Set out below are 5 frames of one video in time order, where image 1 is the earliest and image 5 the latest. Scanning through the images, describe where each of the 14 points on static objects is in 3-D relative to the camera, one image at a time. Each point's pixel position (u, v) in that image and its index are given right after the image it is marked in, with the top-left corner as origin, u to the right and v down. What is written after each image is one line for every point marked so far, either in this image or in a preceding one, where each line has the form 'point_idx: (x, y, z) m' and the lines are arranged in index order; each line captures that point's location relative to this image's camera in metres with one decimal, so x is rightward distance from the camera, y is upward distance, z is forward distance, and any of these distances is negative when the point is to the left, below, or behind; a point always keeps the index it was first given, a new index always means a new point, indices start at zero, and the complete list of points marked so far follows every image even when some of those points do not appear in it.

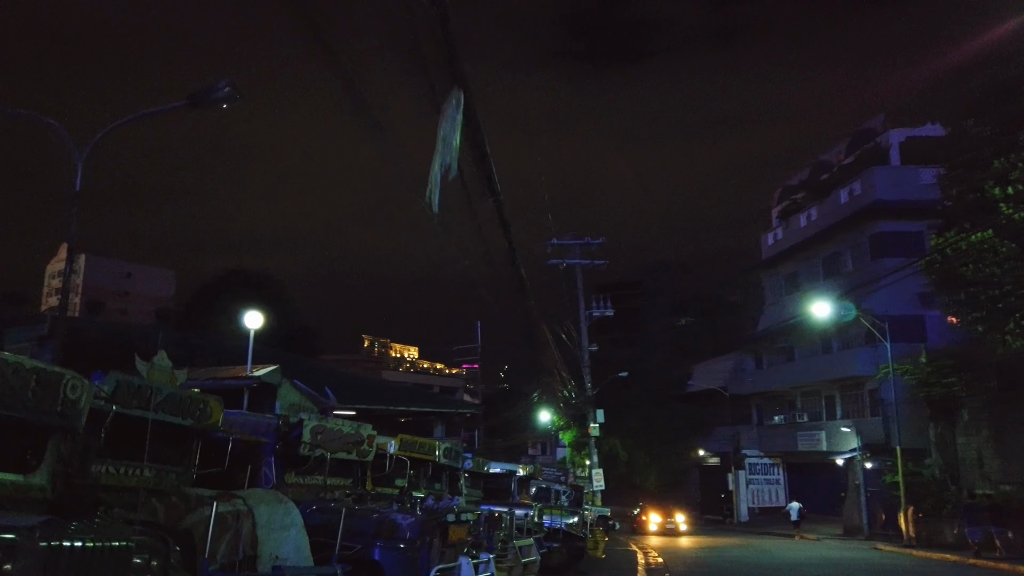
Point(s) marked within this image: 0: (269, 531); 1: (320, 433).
0: (-1.9, -1.9, +6.2) m
1: (-2.2, -1.6, +8.9) m
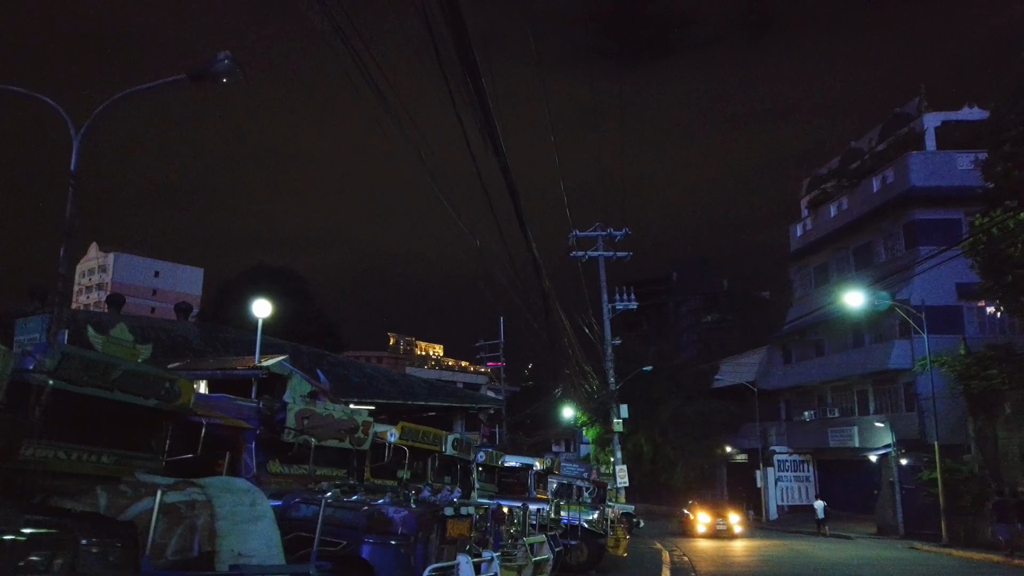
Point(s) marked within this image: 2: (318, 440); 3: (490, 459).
0: (-1.9, -1.6, +5.4) m
1: (-2.1, -1.3, +8.1) m
2: (-2.0, -1.6, +8.2) m
3: (-0.4, -3.3, +15.5) m
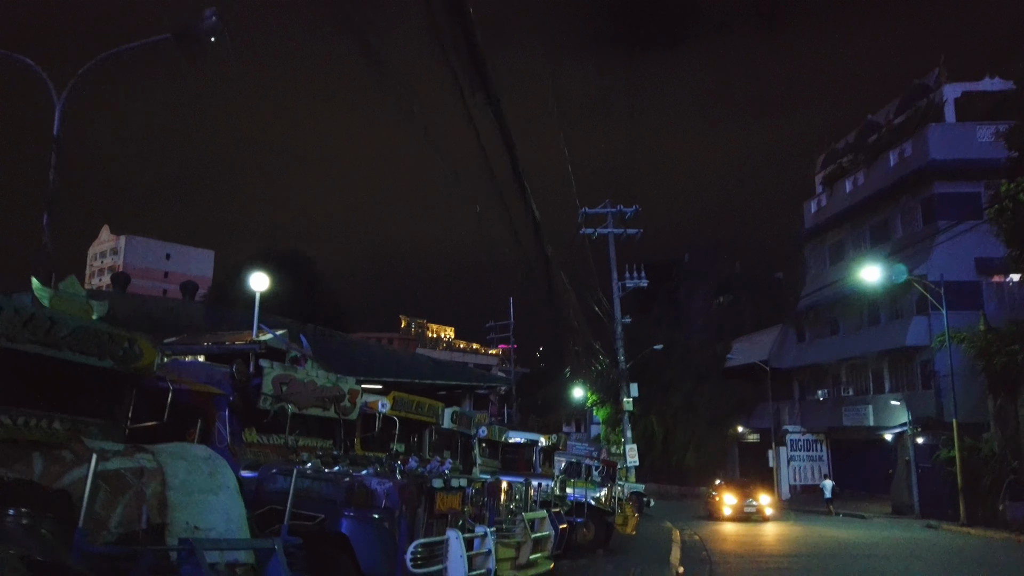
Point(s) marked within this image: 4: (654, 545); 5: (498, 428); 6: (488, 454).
0: (-2.0, -1.3, +4.9) m
1: (-2.2, -0.9, +7.5) m
2: (-2.1, -1.2, +7.6) m
3: (-0.4, -2.7, +15.0) m
4: (+3.2, -5.7, +17.5) m
5: (-0.3, -2.7, +15.4) m
6: (-0.5, -3.2, +15.0) m
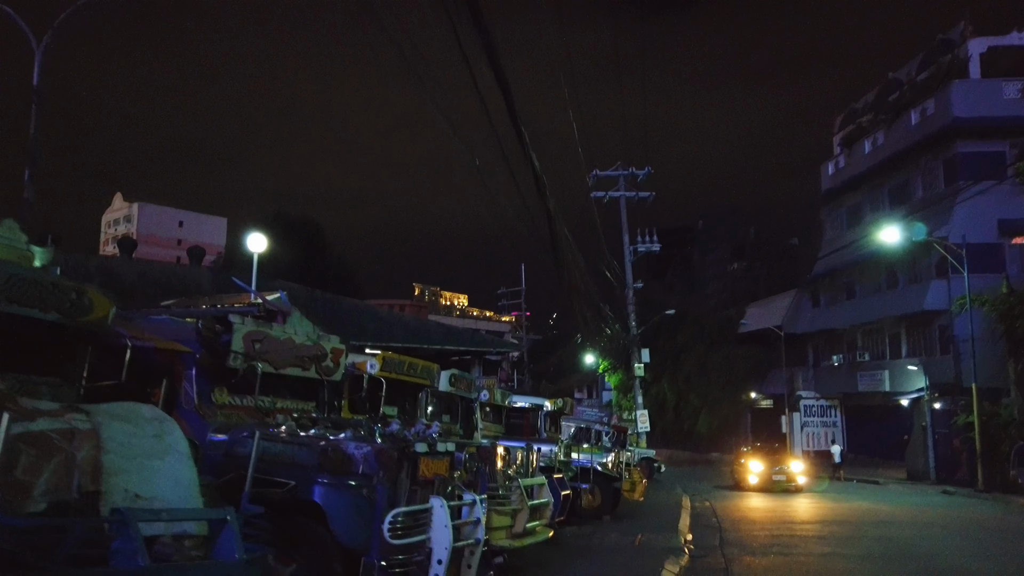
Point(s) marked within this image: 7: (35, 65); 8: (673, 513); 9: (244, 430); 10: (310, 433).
0: (-2.1, -0.9, +4.3) m
1: (-2.2, -0.5, +7.0) m
2: (-2.1, -0.7, +7.1) m
3: (-0.3, -2.0, +14.5) m
4: (+3.3, -4.9, +17.1) m
5: (-0.2, -2.0, +14.9) m
6: (-0.4, -2.4, +14.6) m
7: (-7.8, +3.6, +12.8) m
8: (+3.5, -4.9, +17.0) m
9: (-2.2, -1.2, +6.4) m
10: (-1.7, -1.2, +6.4) m
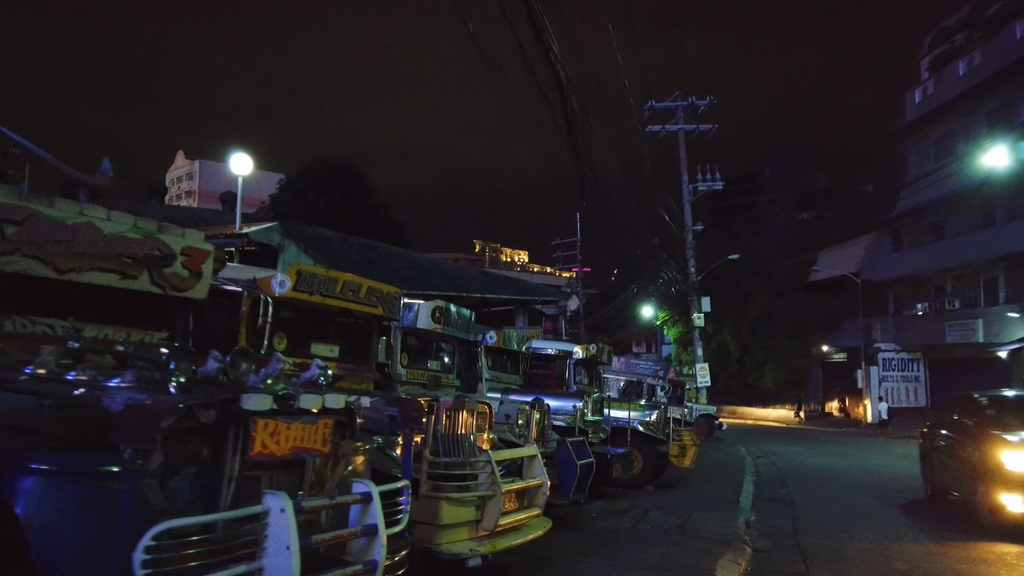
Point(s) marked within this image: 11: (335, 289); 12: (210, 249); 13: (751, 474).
0: (-2.7, -0.3, +1.7) m
1: (-2.6, +0.3, +4.3) m
2: (-2.5, +0.1, +4.4) m
3: (0.0, -0.7, +11.7) m
4: (+3.7, -3.5, +14.1) m
5: (+0.1, -0.7, +12.1) m
6: (-0.1, -1.2, +11.8) m
7: (-7.7, +4.7, +10.3) m
8: (+4.0, -3.5, +14.0) m
9: (-2.6, -0.4, +3.8) m
10: (-2.0, -0.4, +3.7) m
11: (-1.4, 0.0, +6.7) m
12: (-2.0, +0.3, +5.3) m
13: (+4.9, -3.7, +16.0) m
